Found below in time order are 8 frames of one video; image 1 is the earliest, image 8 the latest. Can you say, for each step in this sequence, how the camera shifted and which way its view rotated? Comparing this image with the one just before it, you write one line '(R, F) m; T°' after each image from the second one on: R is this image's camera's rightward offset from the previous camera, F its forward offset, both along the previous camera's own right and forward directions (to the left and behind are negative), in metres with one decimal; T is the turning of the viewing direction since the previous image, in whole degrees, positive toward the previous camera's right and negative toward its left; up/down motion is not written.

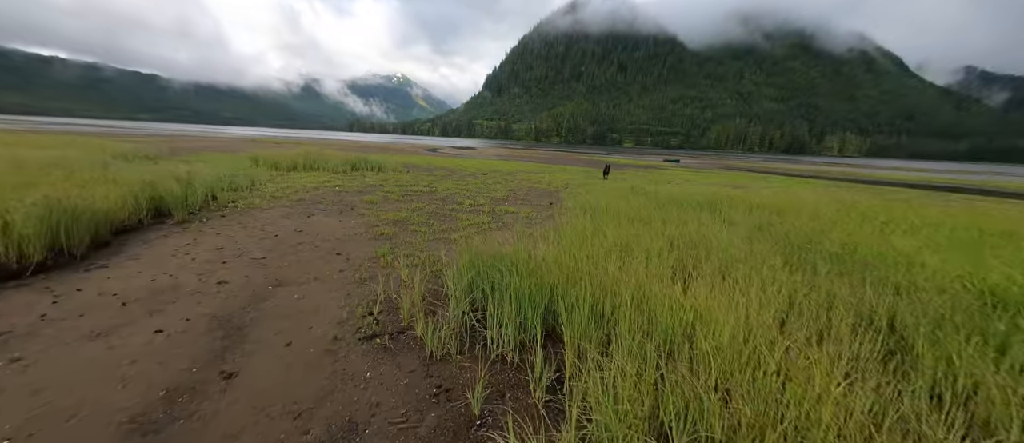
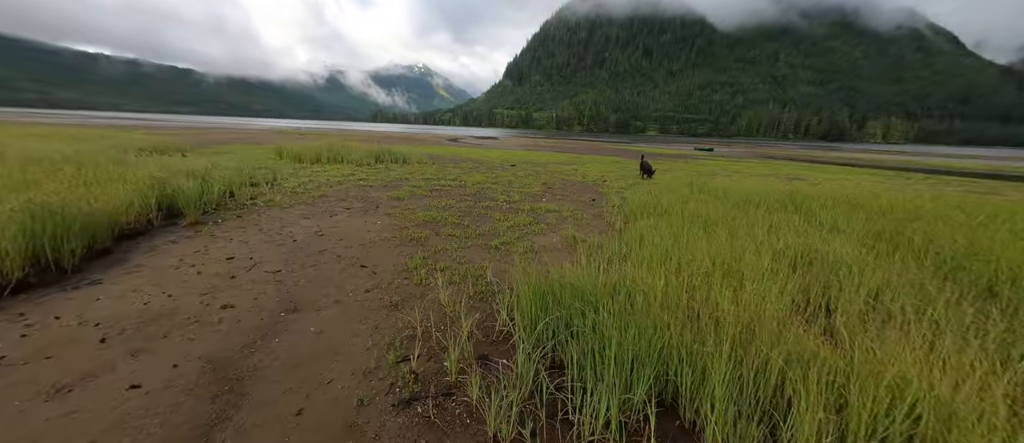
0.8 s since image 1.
(-0.8, +1.5) m; -3°
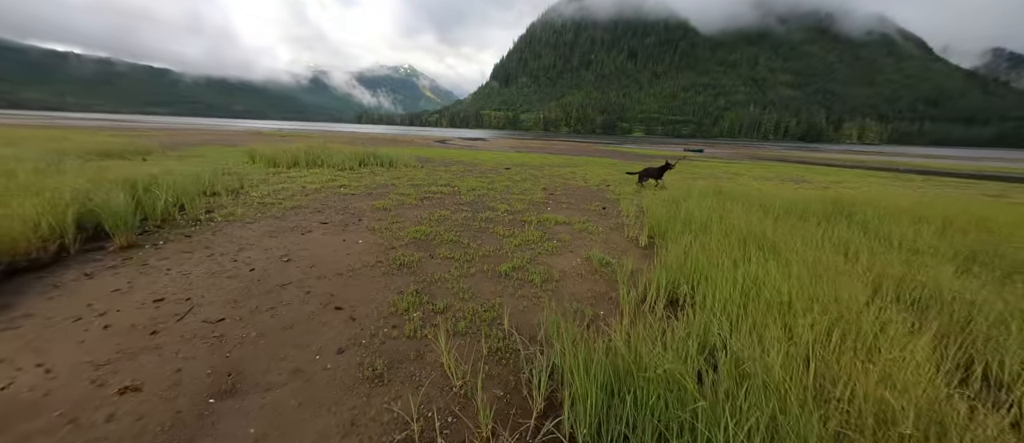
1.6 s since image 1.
(-0.5, +1.6) m; +2°
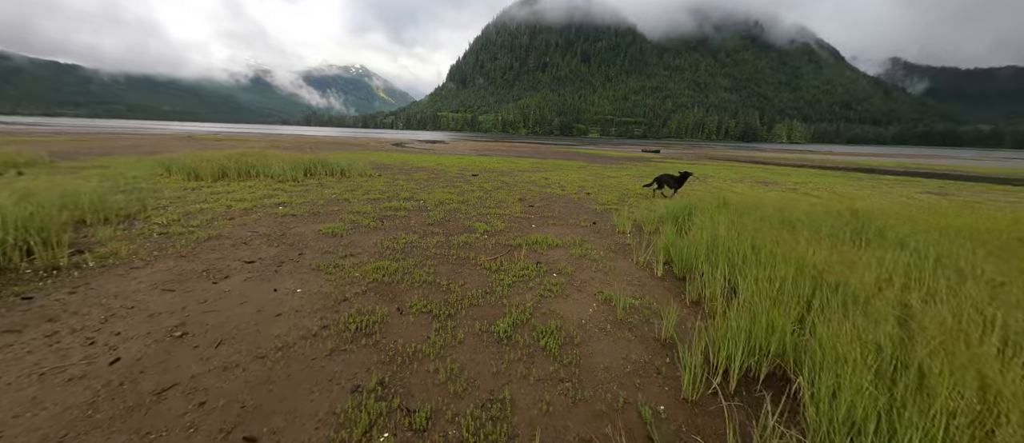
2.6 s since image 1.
(-0.5, +1.8) m; +6°
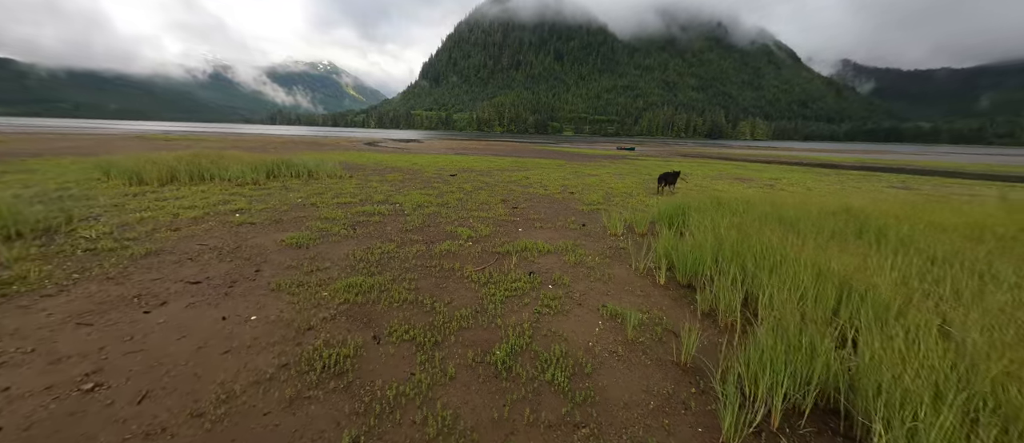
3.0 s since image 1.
(-0.2, +0.7) m; +4°
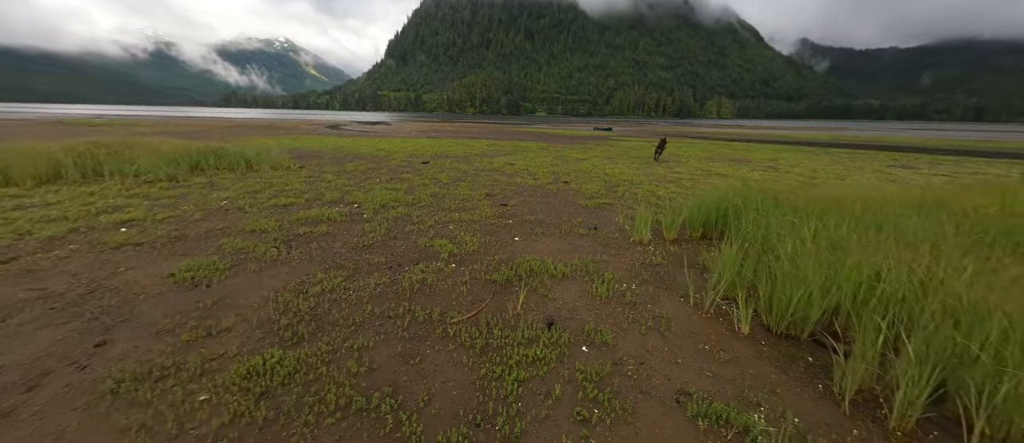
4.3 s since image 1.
(-0.4, +2.5) m; +4°
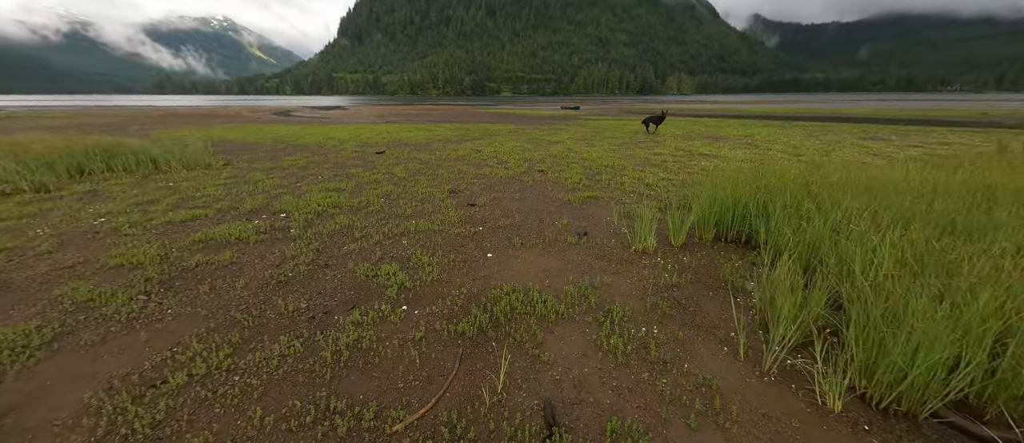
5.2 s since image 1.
(0.0, +1.8) m; +5°
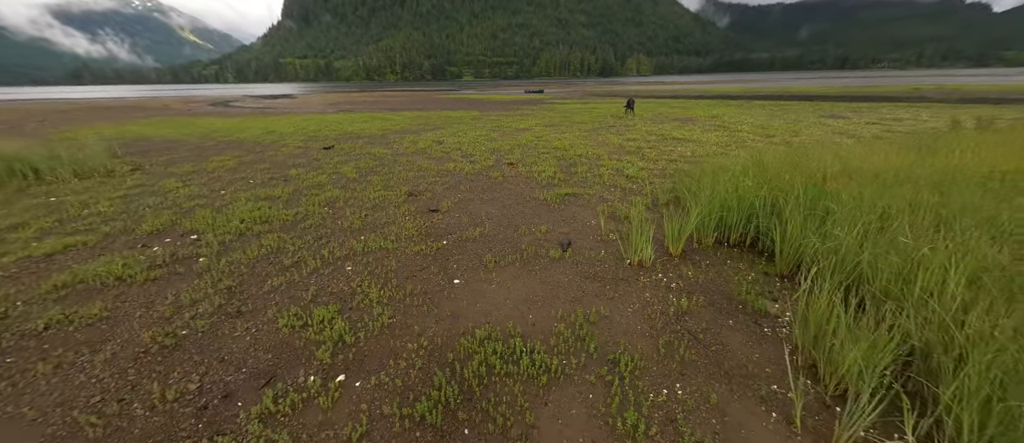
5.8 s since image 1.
(0.0, +1.2) m; +5°
